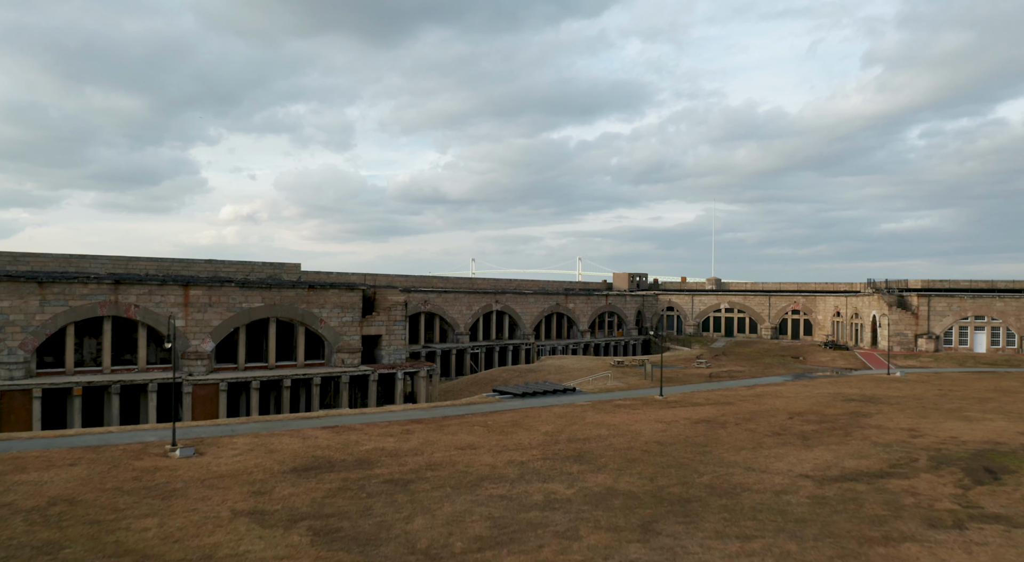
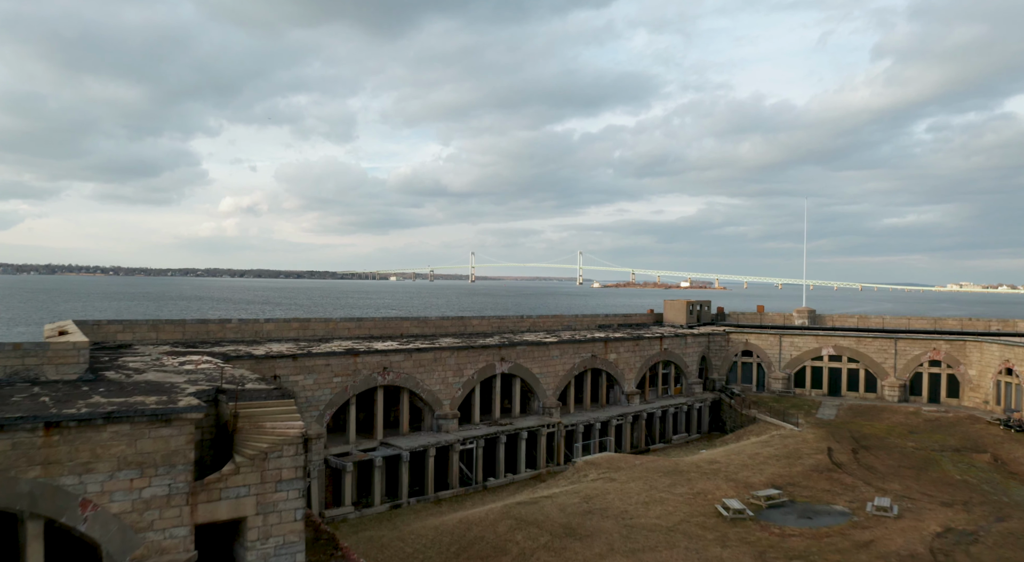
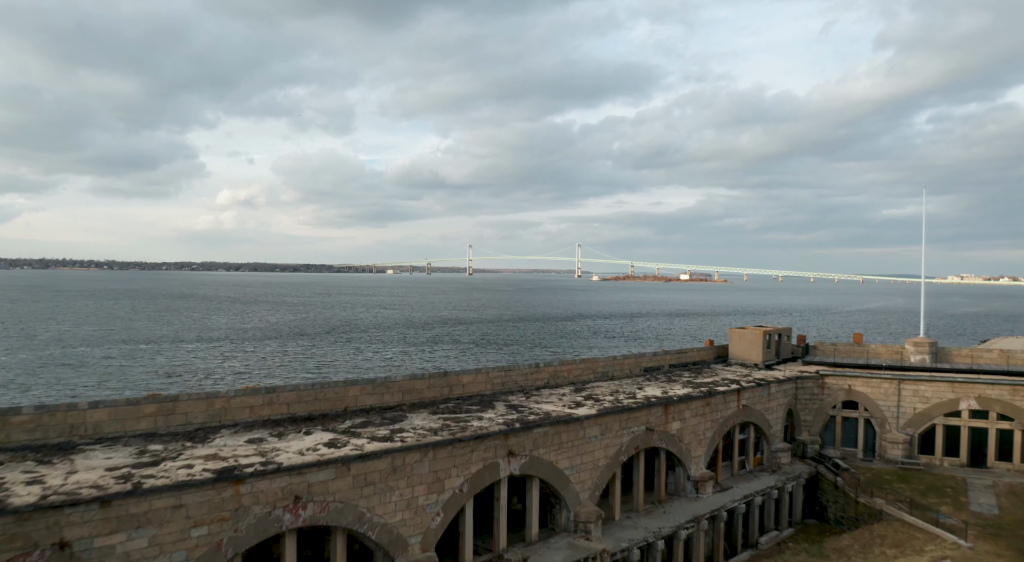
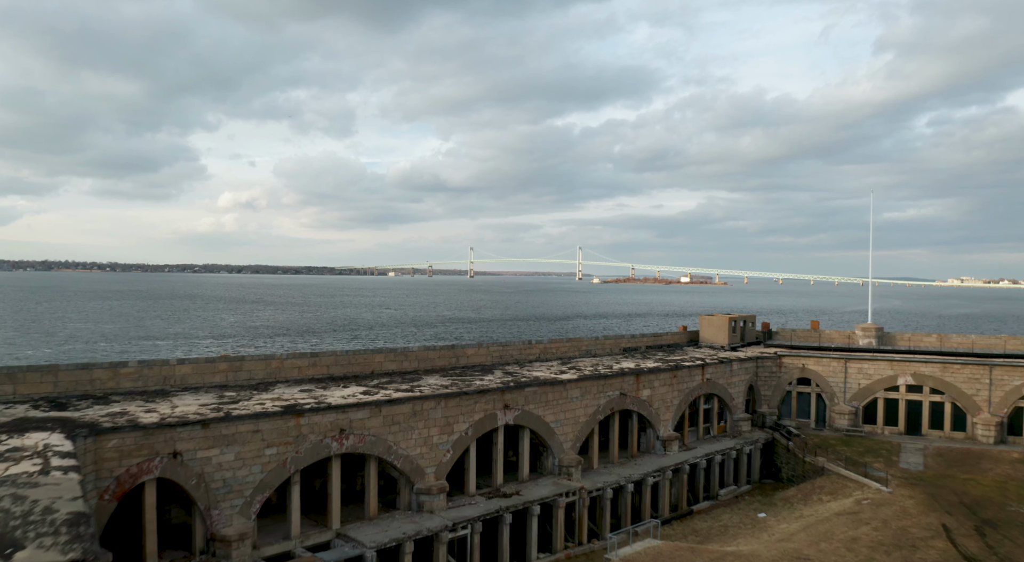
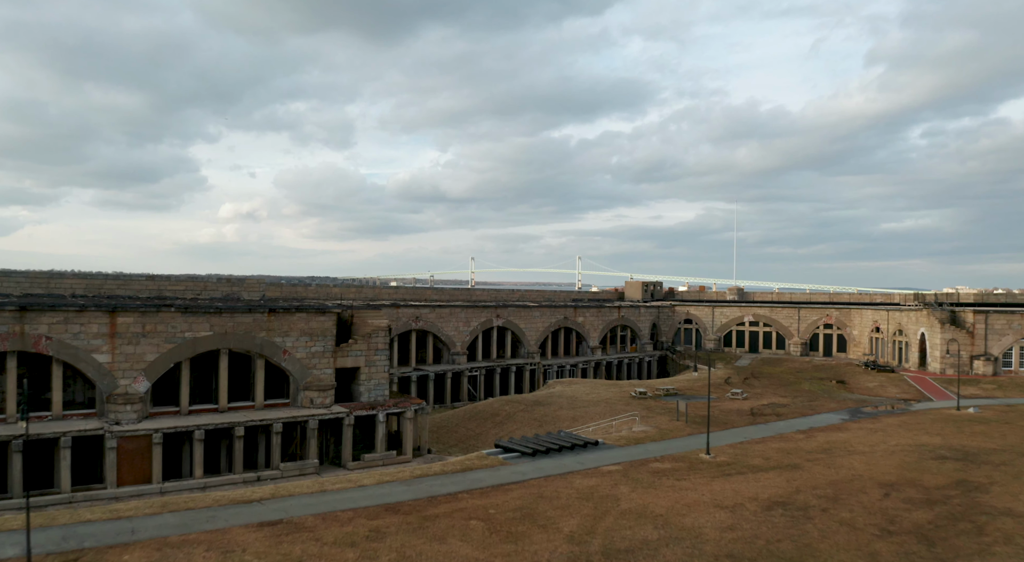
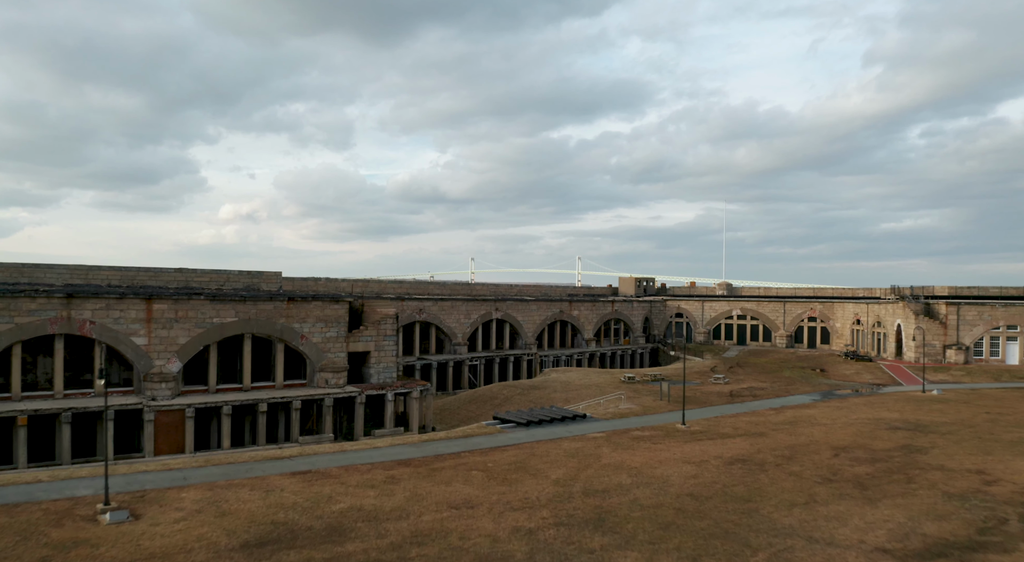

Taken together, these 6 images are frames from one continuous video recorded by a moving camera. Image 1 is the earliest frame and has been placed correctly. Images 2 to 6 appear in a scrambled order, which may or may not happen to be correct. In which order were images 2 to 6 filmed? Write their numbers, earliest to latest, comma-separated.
6, 5, 2, 4, 3
